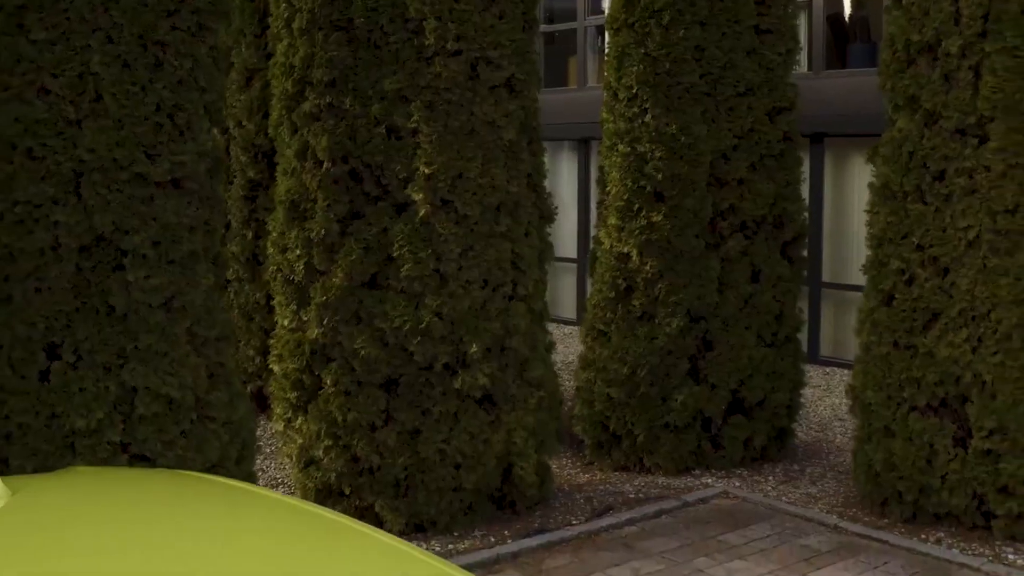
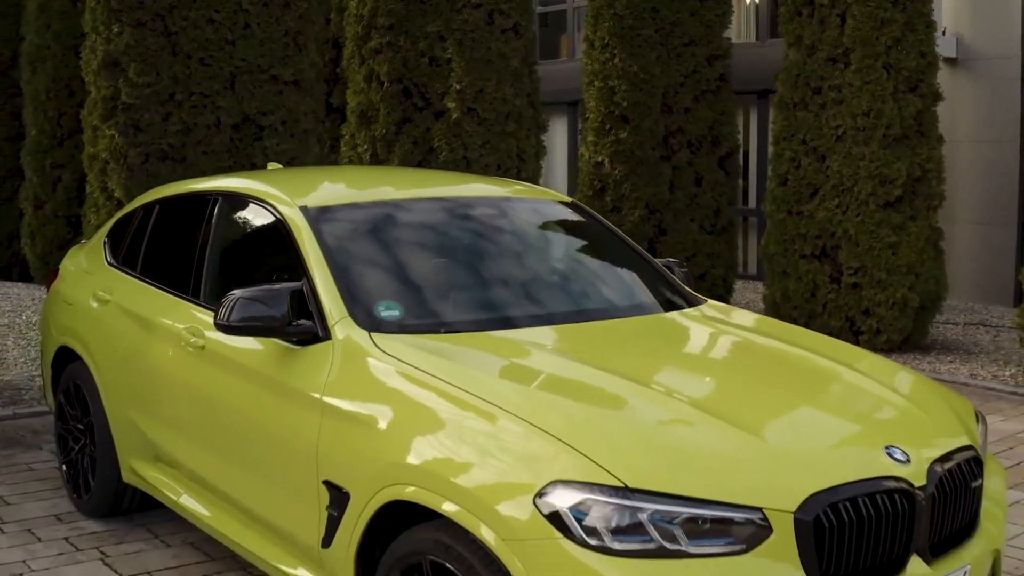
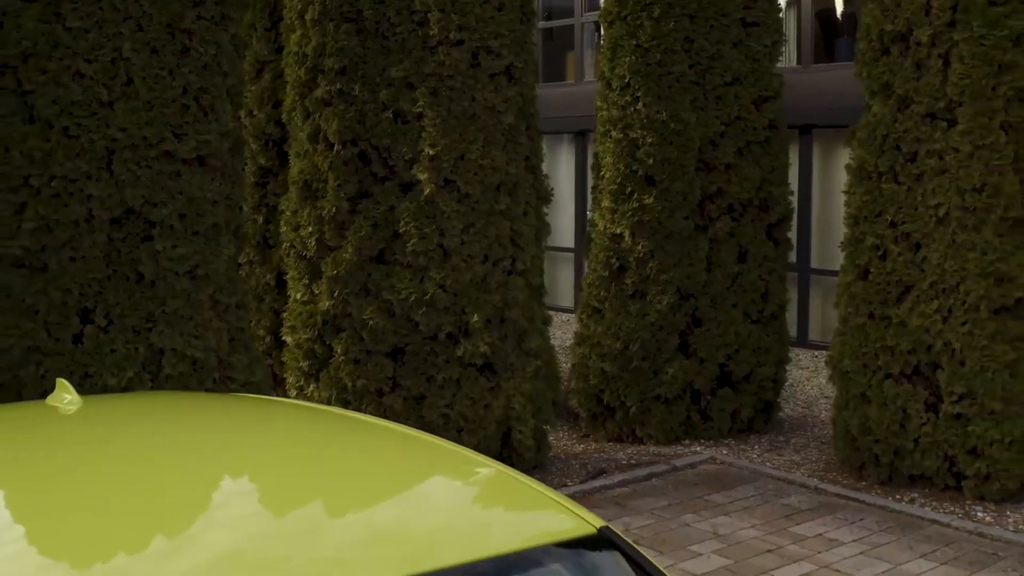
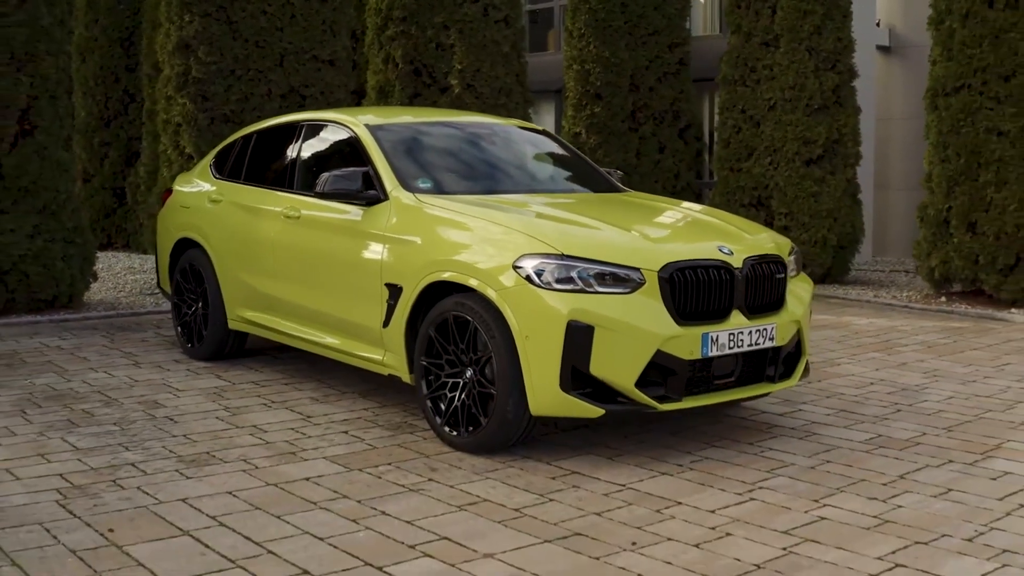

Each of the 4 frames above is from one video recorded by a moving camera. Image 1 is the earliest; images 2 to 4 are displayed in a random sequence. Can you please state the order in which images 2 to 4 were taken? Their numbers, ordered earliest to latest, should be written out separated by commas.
3, 2, 4
